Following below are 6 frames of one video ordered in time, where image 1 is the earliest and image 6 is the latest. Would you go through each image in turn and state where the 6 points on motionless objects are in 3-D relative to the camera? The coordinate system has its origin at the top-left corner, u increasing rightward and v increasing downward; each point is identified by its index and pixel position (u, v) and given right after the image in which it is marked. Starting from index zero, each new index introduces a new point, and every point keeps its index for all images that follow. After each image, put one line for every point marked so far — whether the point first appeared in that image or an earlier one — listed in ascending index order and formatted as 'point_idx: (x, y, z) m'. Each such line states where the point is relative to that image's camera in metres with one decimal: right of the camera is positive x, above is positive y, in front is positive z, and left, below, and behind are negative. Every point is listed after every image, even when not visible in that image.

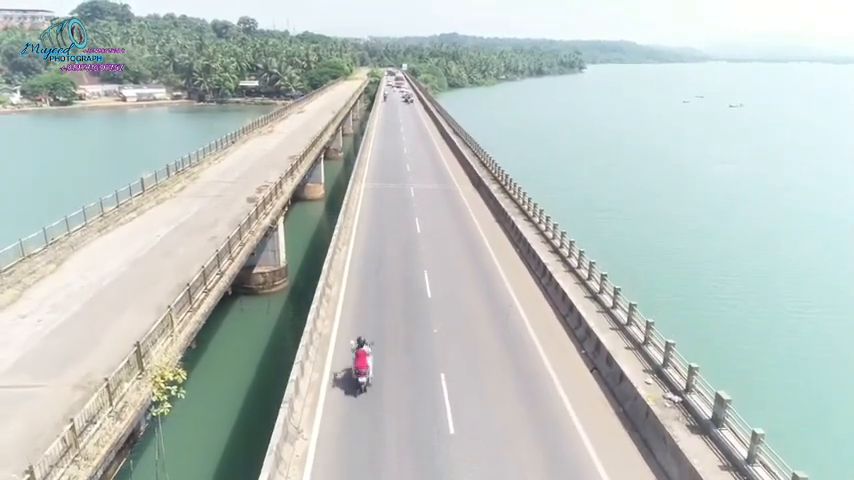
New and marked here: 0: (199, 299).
0: (-5.8, -1.5, +16.5) m
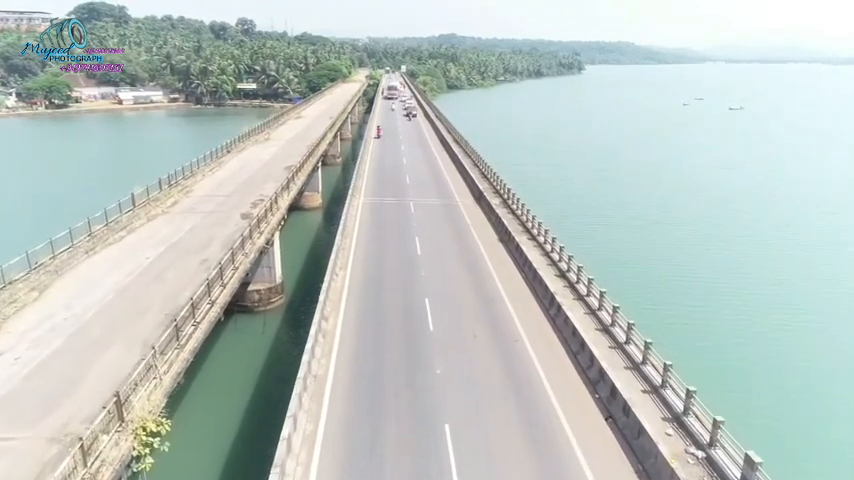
0: (-5.7, -2.3, +15.6) m
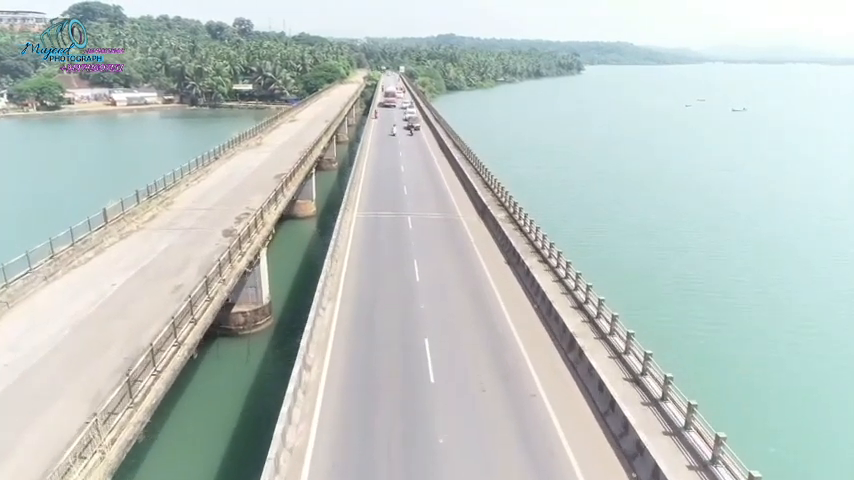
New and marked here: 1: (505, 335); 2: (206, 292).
0: (-5.7, -3.0, +13.3) m
1: (+2.4, -2.8, +19.3) m
2: (-6.1, -1.4, +18.0) m
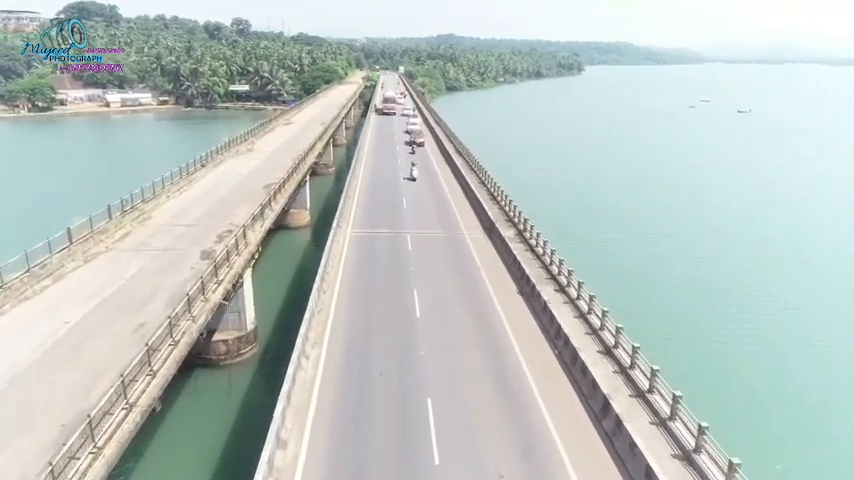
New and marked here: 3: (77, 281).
0: (-5.7, -3.7, +10.7) m
1: (+2.4, -3.6, +16.8) m
2: (-6.0, -2.2, +15.4) m
3: (-10.5, -1.2, +19.7) m
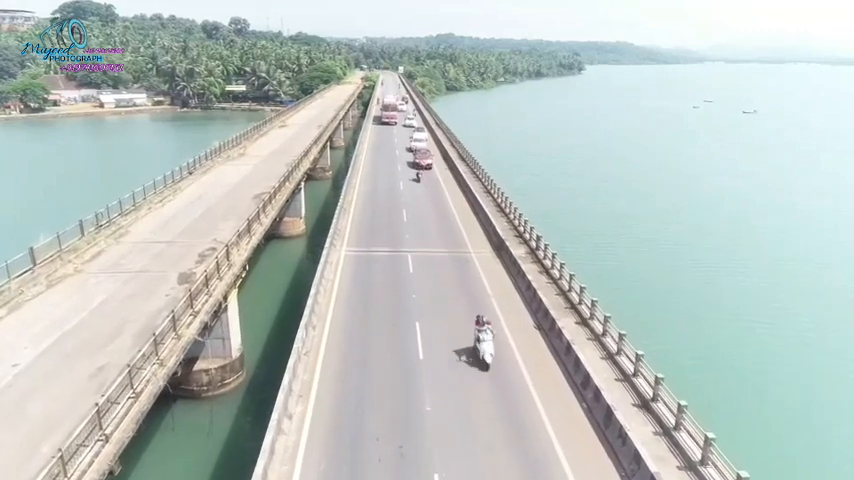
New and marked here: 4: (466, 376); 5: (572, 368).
0: (-5.6, -4.4, +8.5) m
1: (+2.5, -4.2, +14.5) m
2: (-5.9, -2.9, +13.1) m
3: (-10.5, -1.9, +17.5) m
4: (+1.0, -3.4, +16.9) m
5: (+3.8, -3.2, +17.1) m
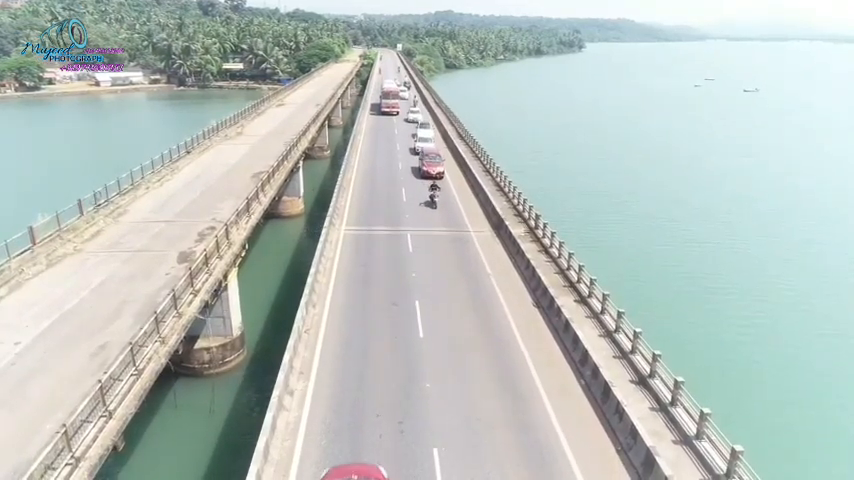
0: (-5.6, -4.1, +8.6) m
1: (+2.5, -3.8, +14.7) m
2: (-5.9, -2.4, +13.3) m
3: (-10.5, -1.3, +17.5) m
4: (+1.0, -2.9, +17.0) m
5: (+3.8, -2.7, +17.3) m
